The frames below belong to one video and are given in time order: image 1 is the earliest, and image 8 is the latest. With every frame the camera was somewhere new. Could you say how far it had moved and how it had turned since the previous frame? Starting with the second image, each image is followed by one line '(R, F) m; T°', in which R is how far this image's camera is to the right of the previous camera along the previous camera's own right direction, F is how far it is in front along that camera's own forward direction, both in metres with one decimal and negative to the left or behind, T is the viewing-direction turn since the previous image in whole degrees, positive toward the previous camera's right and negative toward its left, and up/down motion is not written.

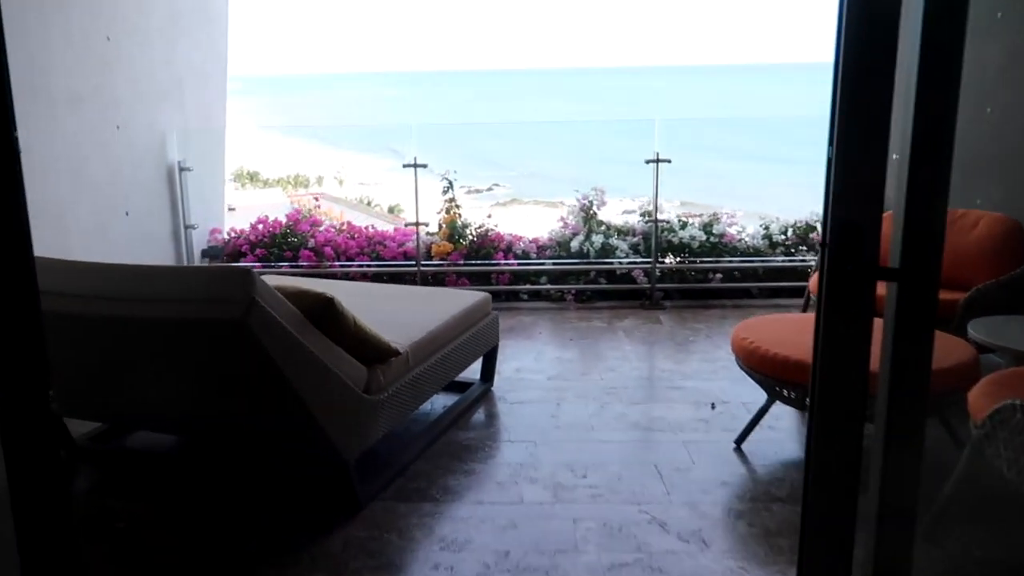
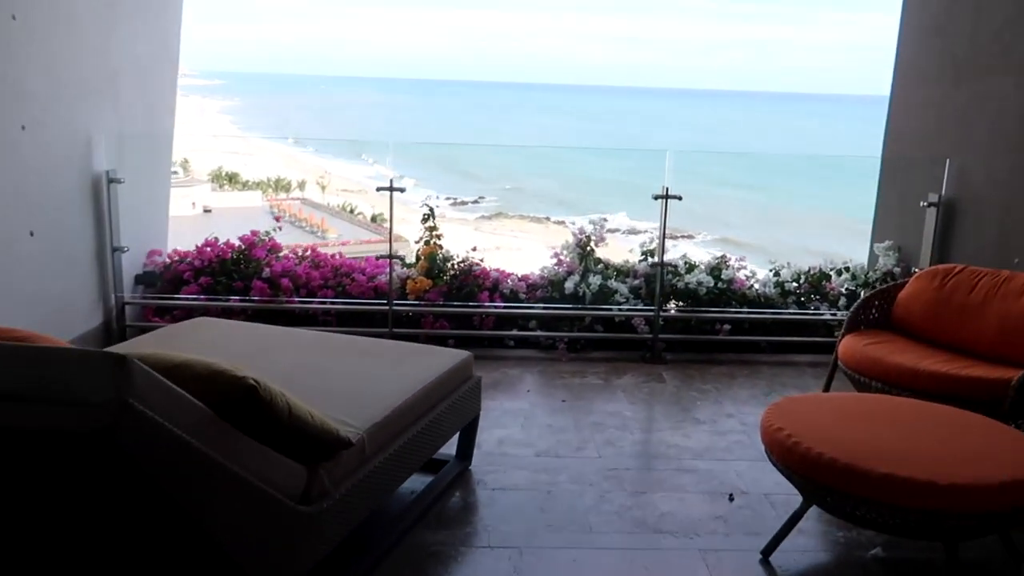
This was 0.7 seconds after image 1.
(0.0, +0.5) m; +2°
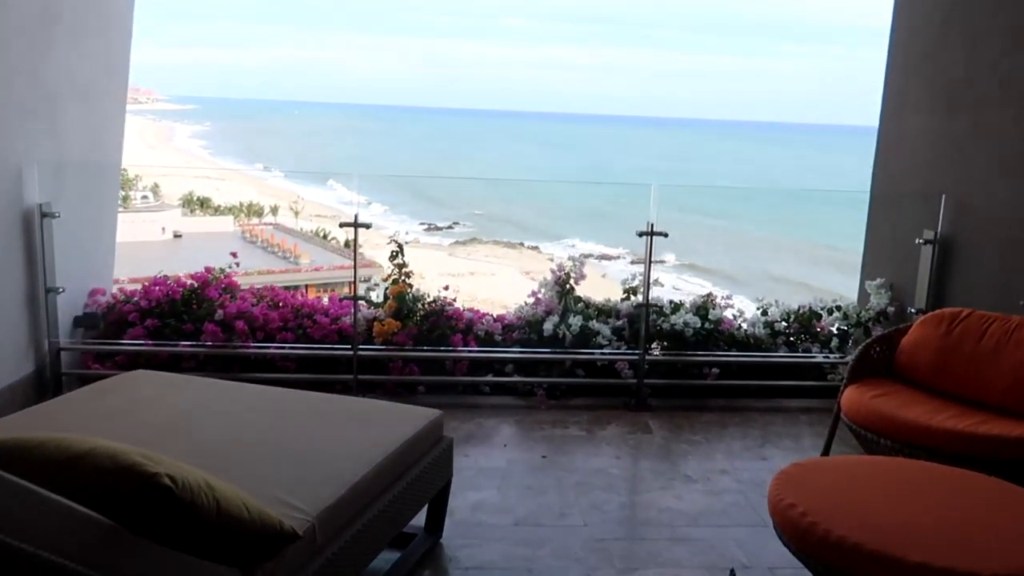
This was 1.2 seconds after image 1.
(0.0, +0.3) m; +2°
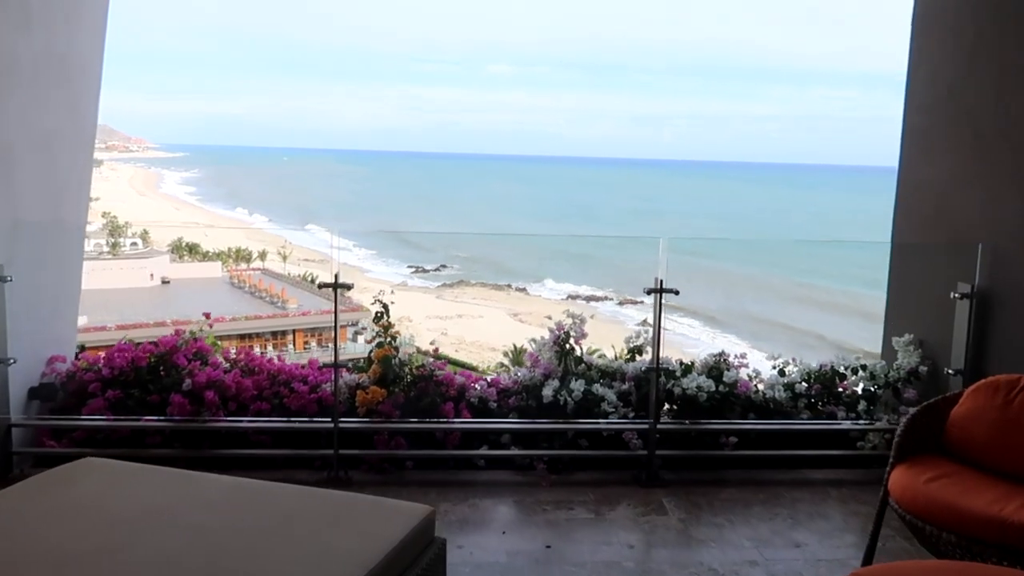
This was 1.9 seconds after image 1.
(0.0, +0.3) m; +1°
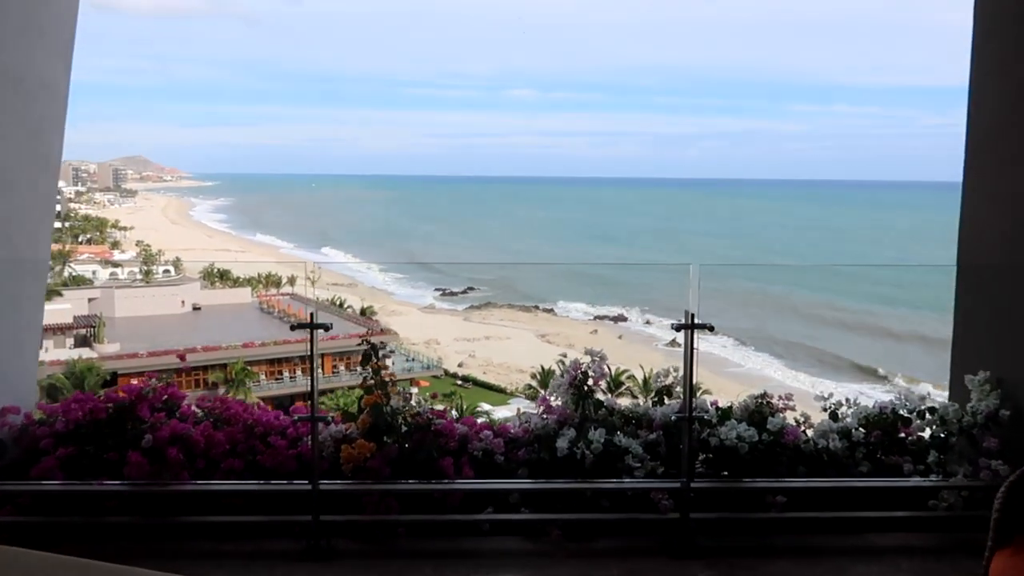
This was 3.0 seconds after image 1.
(+0.1, +0.5) m; -2°
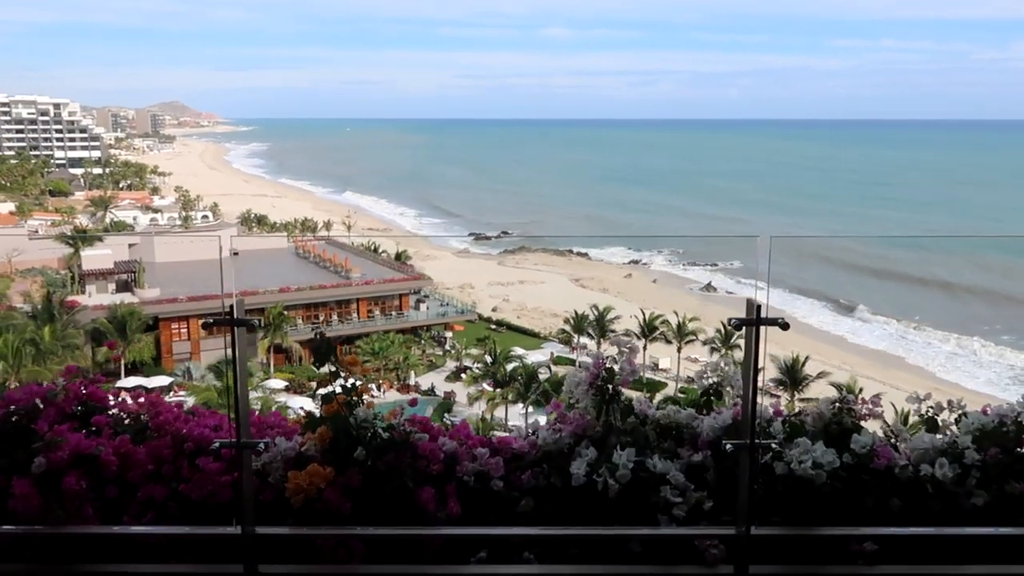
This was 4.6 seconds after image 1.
(+0.1, +0.8) m; -3°
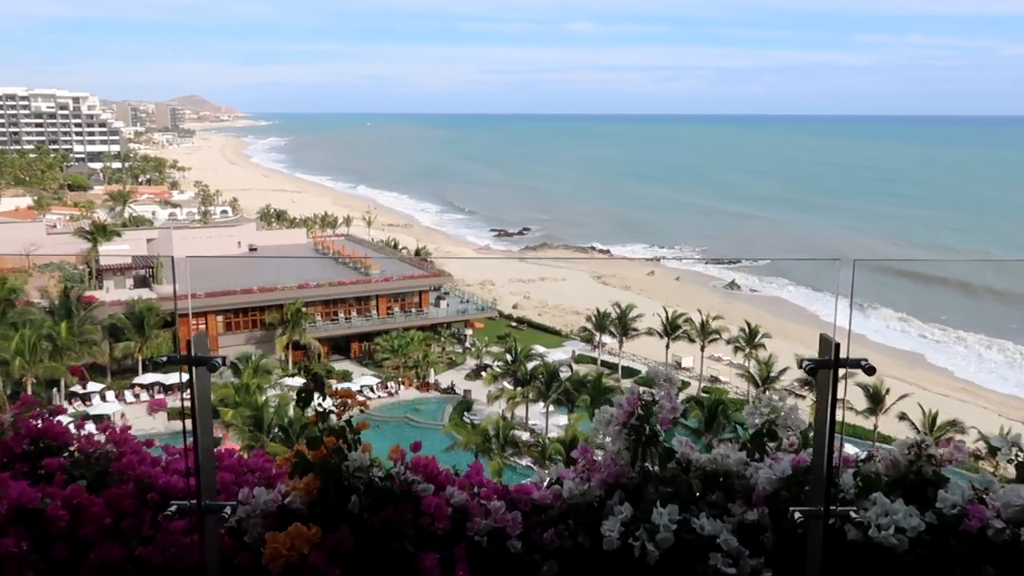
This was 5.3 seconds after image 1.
(0.0, +0.4) m; -1°
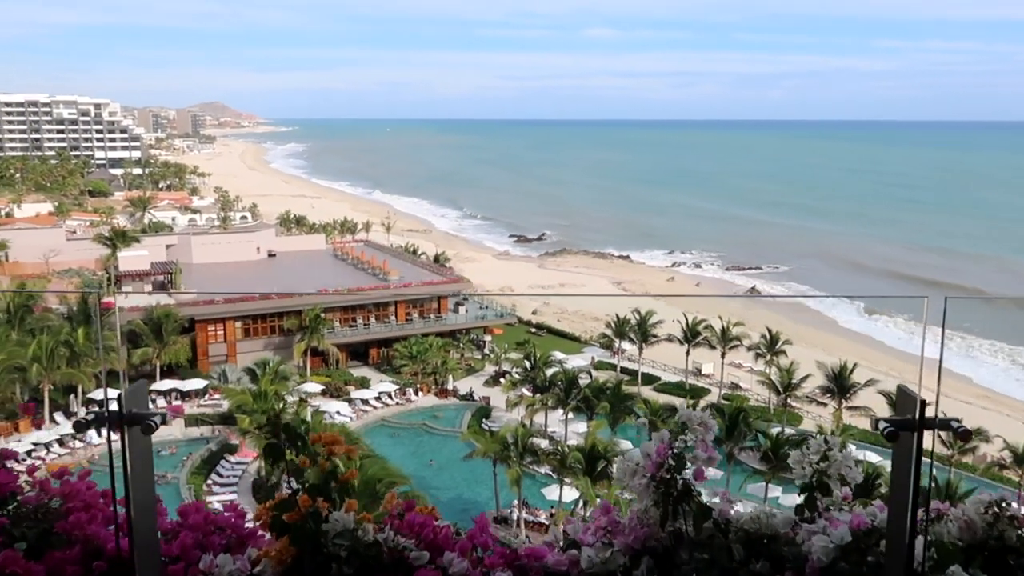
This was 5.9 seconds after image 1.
(0.0, +0.3) m; -1°
